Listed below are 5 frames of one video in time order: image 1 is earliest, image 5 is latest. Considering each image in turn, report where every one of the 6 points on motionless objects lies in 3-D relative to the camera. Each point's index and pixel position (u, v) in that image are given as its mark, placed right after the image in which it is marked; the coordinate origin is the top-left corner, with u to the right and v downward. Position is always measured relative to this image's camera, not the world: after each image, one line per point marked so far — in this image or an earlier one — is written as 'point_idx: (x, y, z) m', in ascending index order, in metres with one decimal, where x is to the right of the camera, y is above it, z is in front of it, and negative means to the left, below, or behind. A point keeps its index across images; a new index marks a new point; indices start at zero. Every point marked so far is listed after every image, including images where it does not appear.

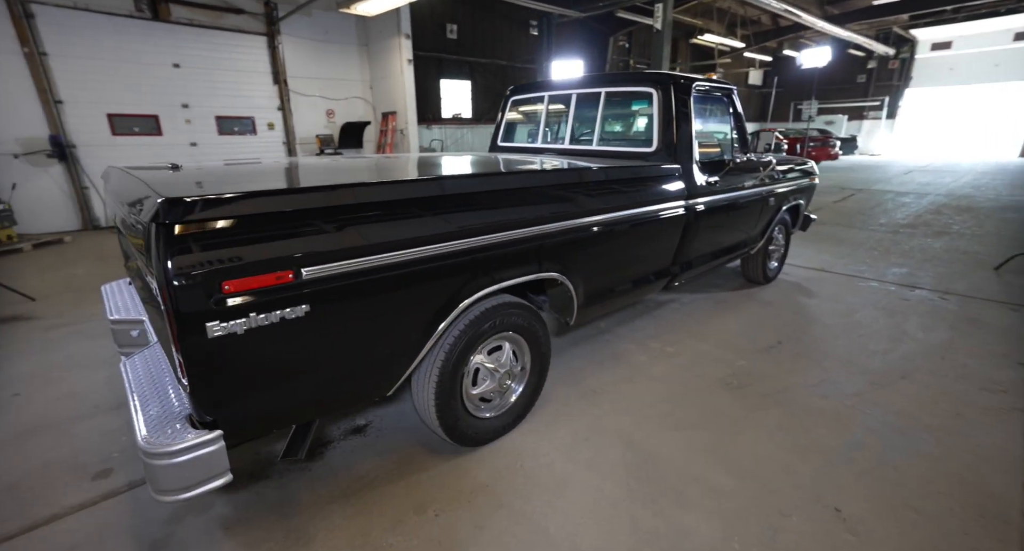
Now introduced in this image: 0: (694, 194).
0: (+1.2, +0.5, +3.1) m
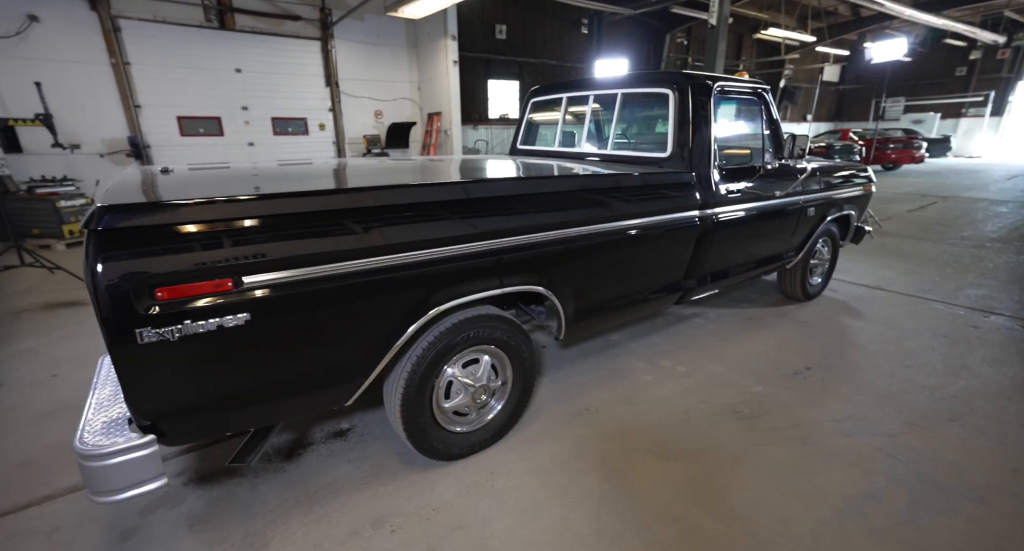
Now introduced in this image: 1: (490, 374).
0: (+1.2, +0.4, +2.9) m
1: (-0.1, -0.4, +2.2) m
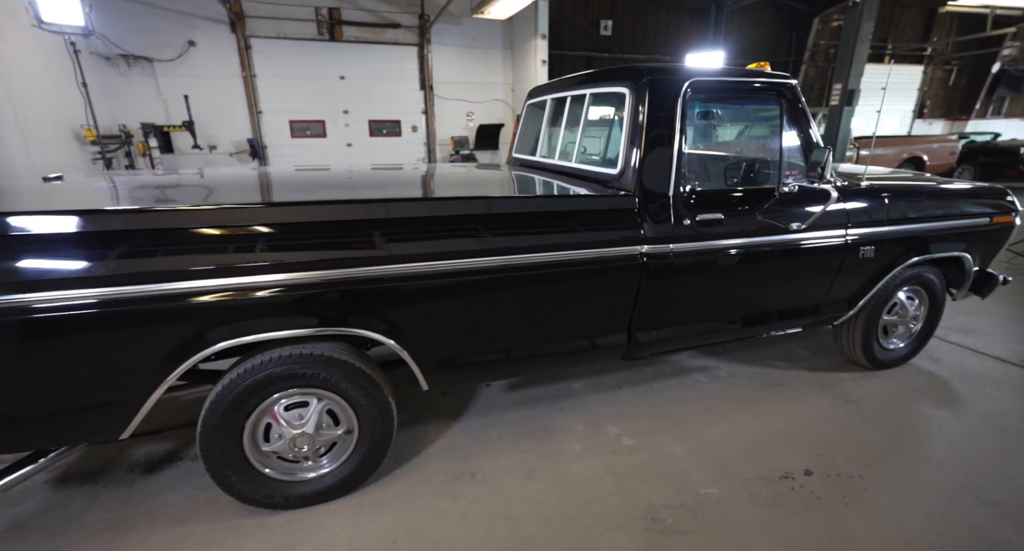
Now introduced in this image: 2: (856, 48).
0: (+0.7, +0.2, +2.2) m
1: (-0.8, -0.6, +1.9) m
2: (+4.9, +3.2, +6.9) m
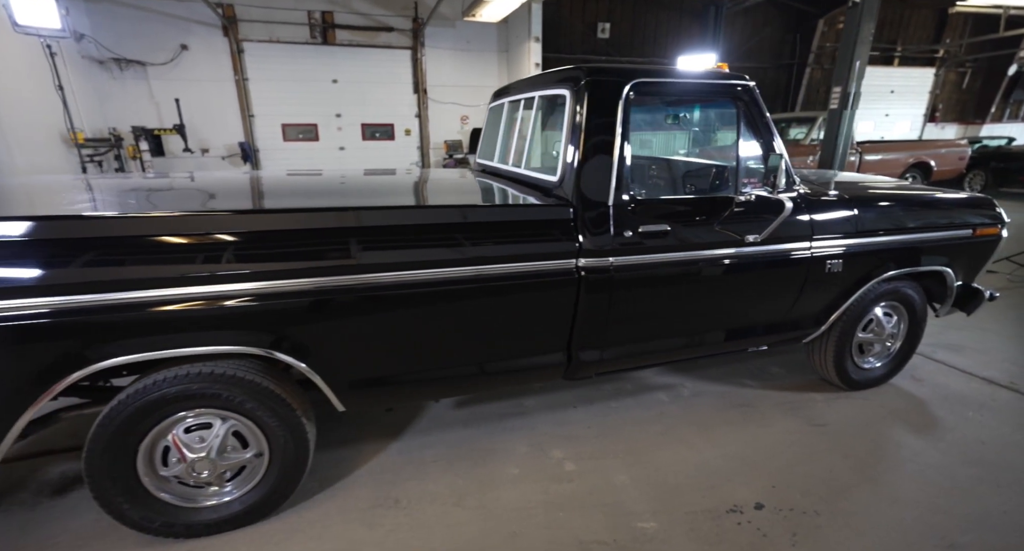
0: (+0.4, +0.1, +2.0) m
1: (-1.1, -0.6, +1.8) m
2: (+4.8, +3.1, +6.7) m
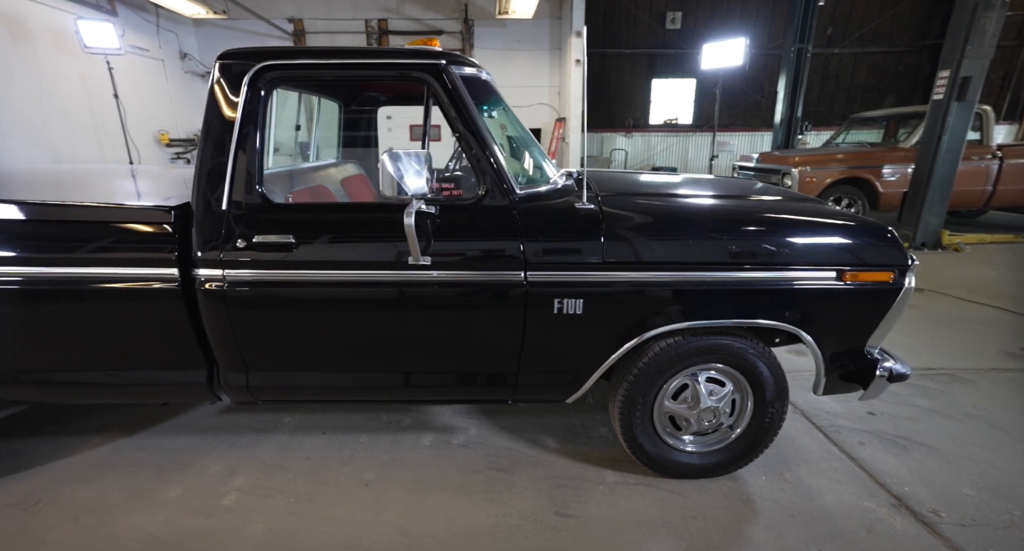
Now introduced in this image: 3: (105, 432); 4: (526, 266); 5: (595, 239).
0: (-1.0, +0.1, +1.8) m
1: (-2.5, -0.6, +2.0) m
2: (+4.7, +2.6, +5.0) m
3: (-2.1, -0.8, +2.4) m
4: (+0.1, 0.0, +1.8) m
5: (+0.4, +0.2, +1.8) m
